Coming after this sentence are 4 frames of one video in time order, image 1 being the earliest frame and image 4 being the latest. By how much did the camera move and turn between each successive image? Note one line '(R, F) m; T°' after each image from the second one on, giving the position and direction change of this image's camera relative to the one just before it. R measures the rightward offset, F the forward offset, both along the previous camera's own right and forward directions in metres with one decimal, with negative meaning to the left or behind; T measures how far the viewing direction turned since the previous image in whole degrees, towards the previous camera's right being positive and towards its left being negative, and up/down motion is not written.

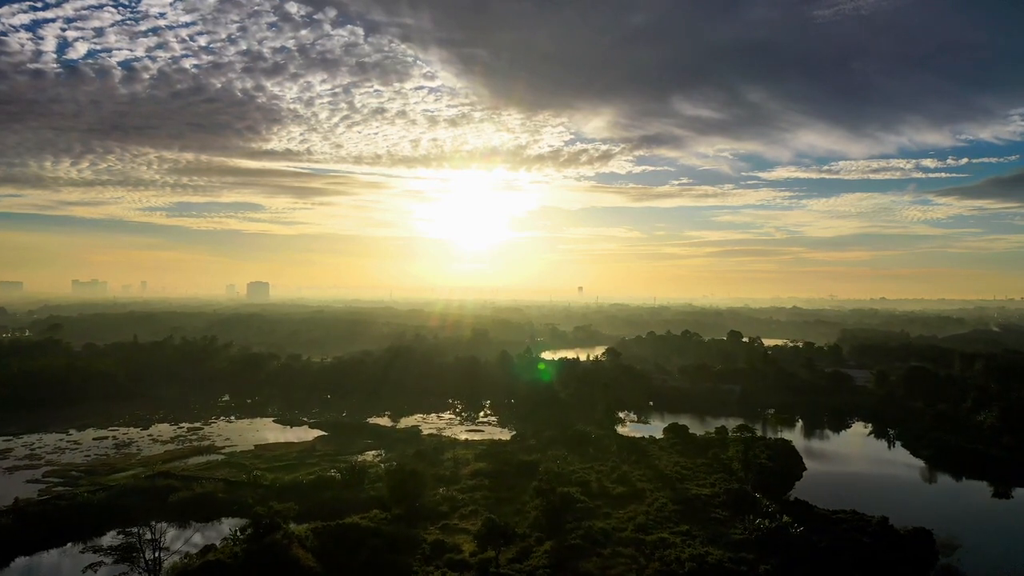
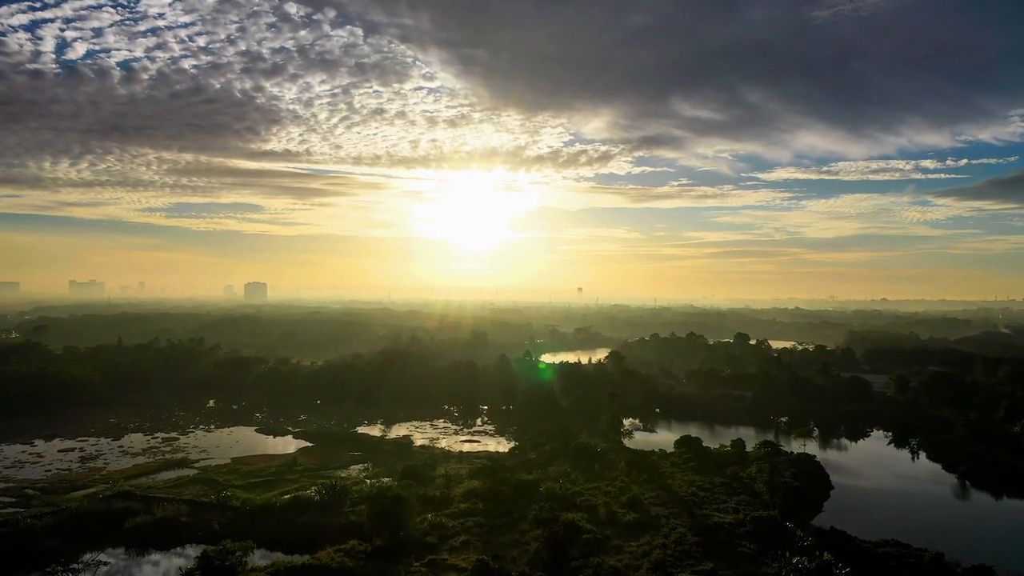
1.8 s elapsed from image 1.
(+0.1, +2.7) m; 0°
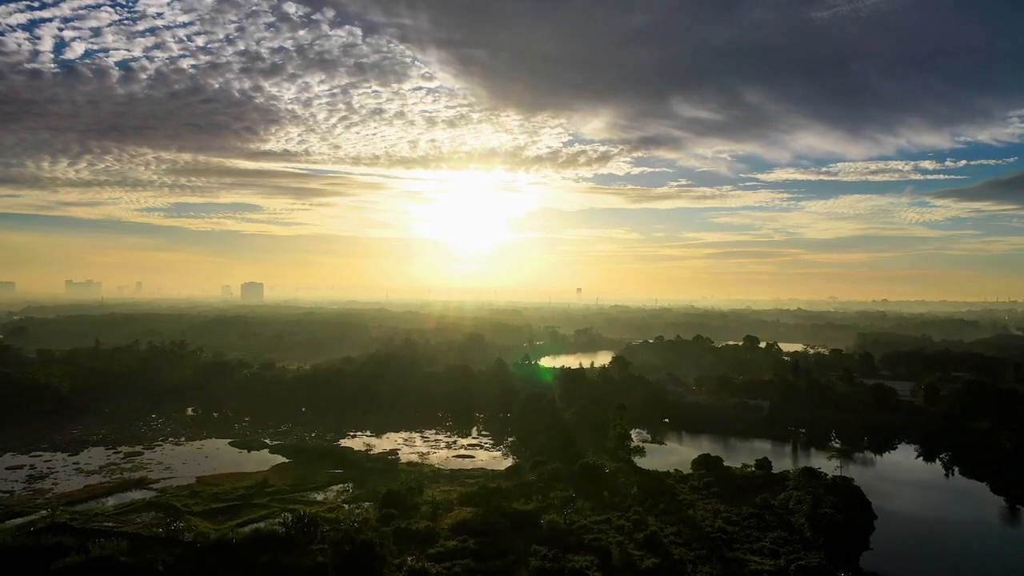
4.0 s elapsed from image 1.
(+0.1, +3.4) m; 0°
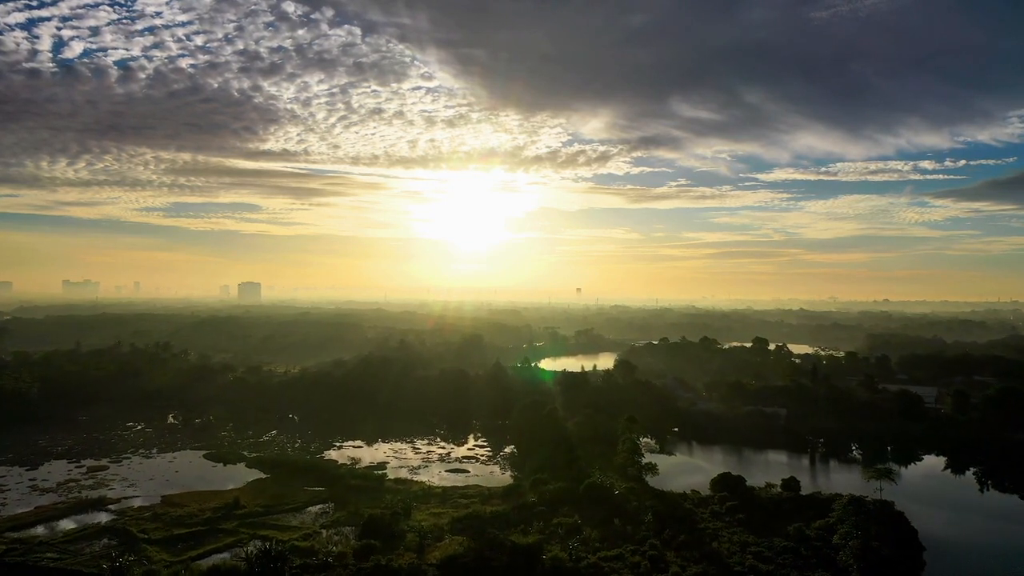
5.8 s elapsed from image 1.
(+0.1, +2.8) m; 0°
